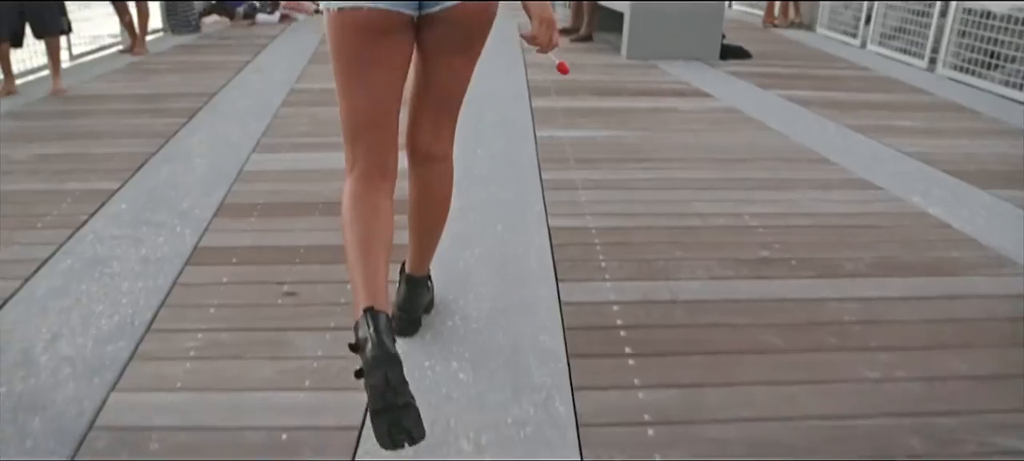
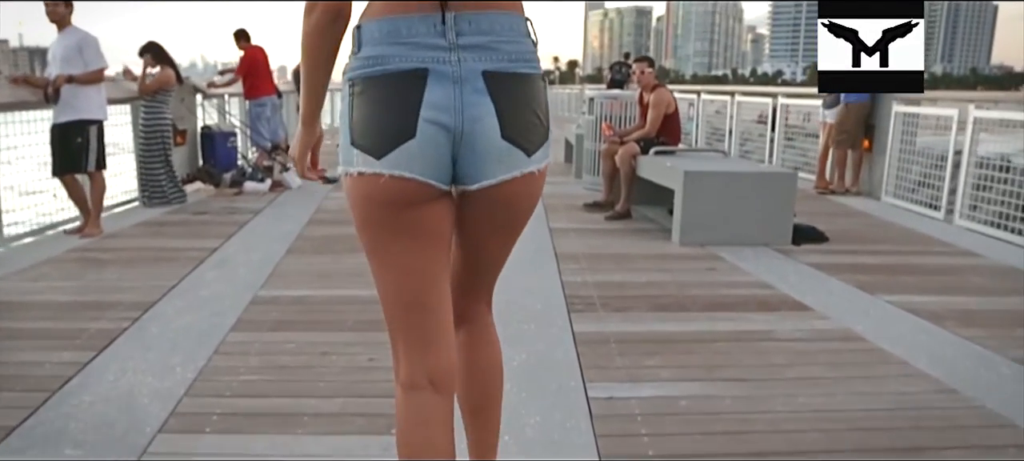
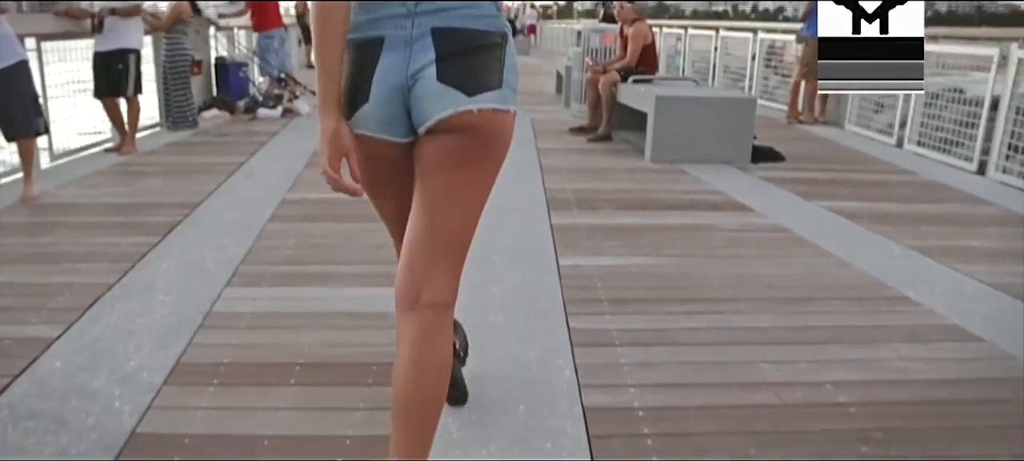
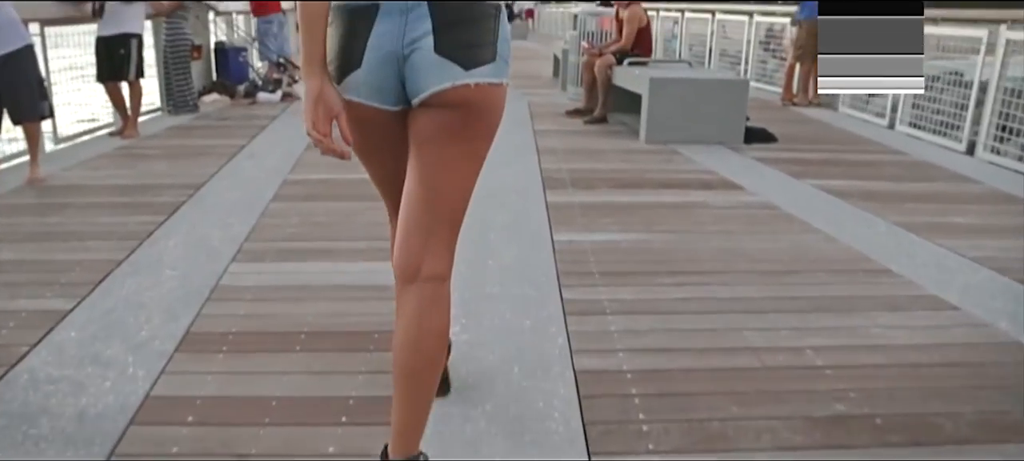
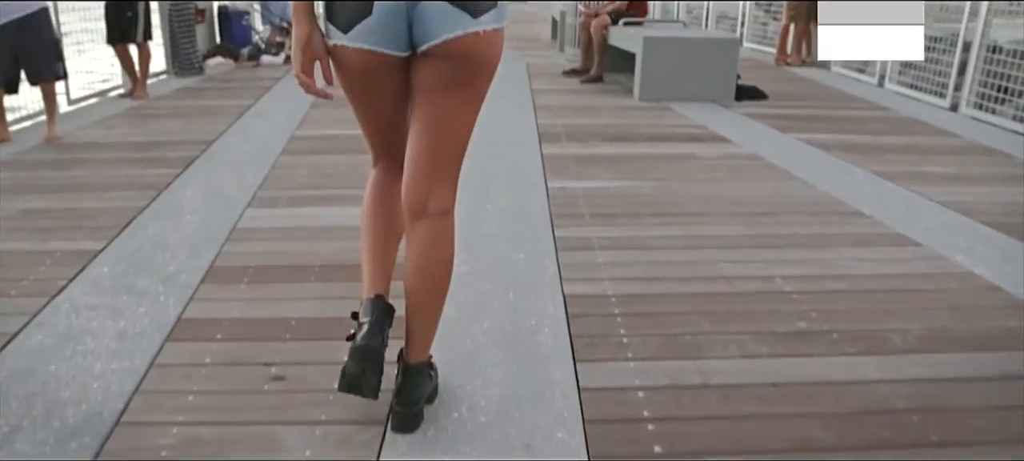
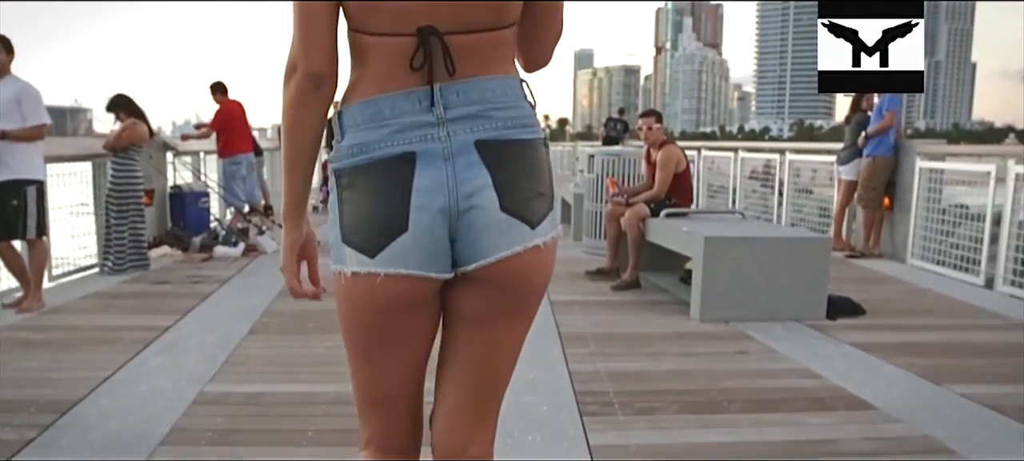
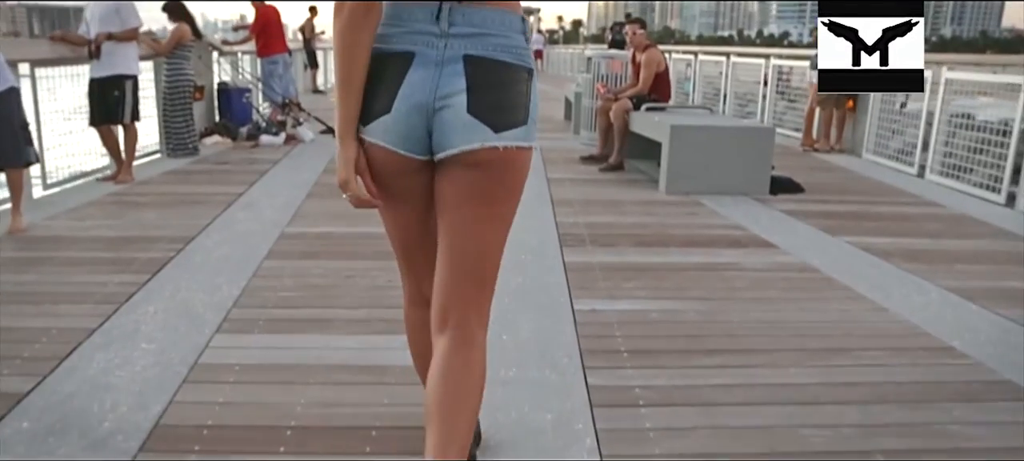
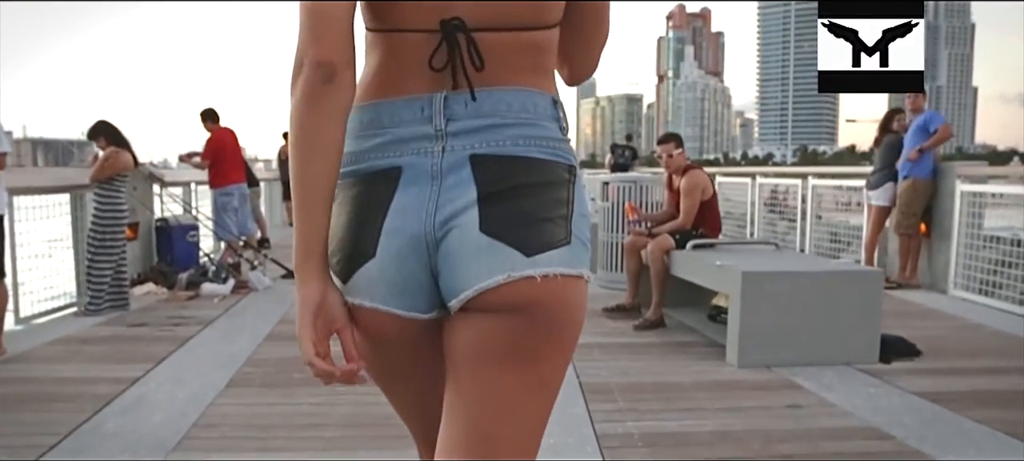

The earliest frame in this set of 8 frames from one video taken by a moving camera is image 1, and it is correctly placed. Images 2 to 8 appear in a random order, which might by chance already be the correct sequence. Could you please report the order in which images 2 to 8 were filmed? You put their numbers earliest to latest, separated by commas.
5, 4, 3, 7, 2, 6, 8
